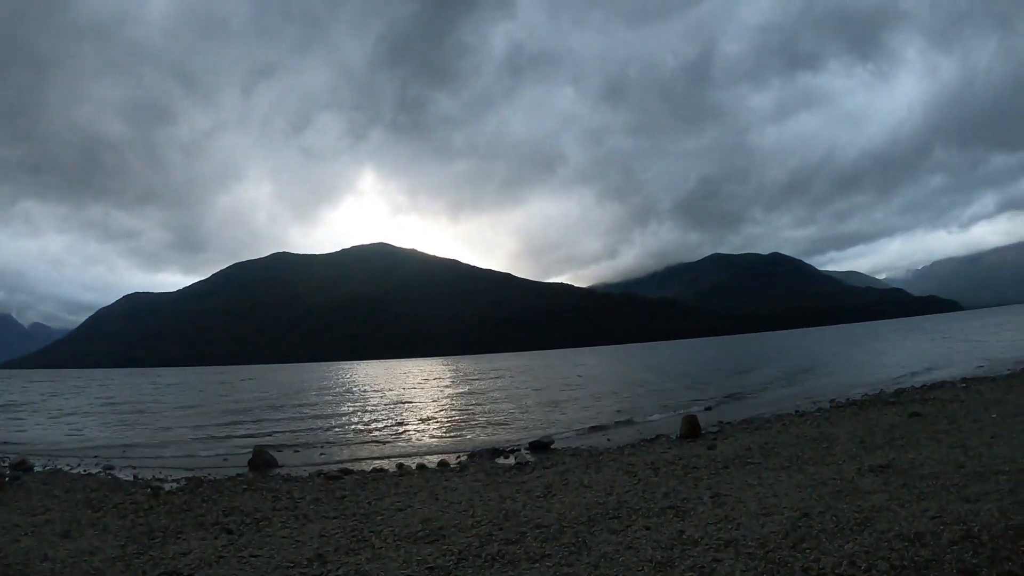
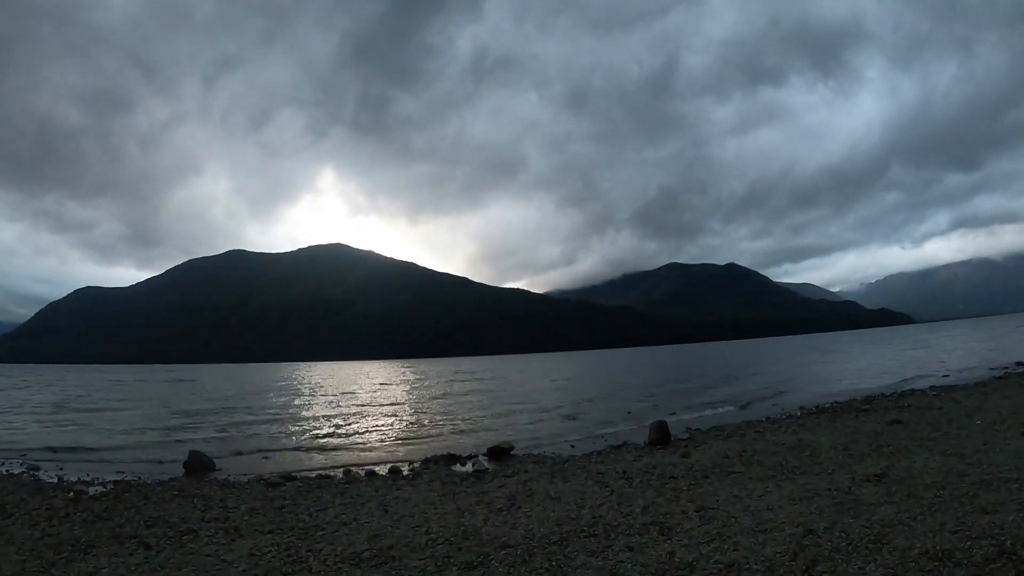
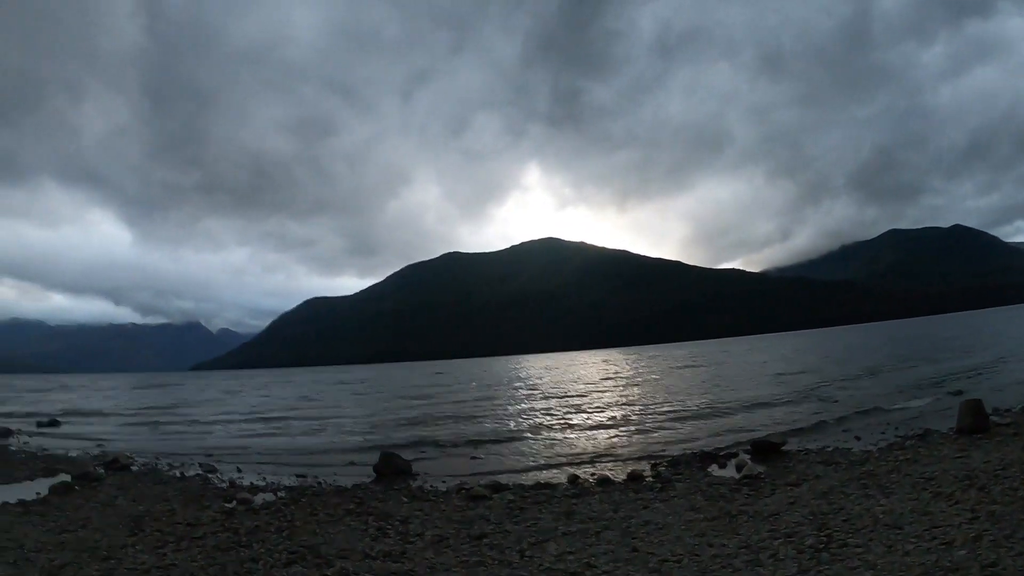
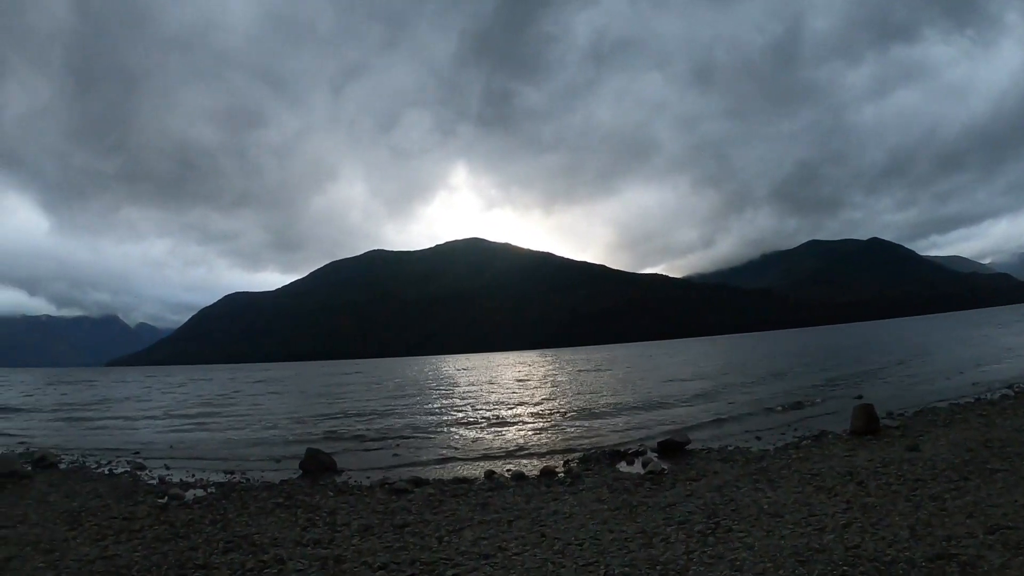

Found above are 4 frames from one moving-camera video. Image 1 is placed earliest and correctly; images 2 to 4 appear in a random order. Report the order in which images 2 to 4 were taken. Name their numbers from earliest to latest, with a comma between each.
2, 4, 3
